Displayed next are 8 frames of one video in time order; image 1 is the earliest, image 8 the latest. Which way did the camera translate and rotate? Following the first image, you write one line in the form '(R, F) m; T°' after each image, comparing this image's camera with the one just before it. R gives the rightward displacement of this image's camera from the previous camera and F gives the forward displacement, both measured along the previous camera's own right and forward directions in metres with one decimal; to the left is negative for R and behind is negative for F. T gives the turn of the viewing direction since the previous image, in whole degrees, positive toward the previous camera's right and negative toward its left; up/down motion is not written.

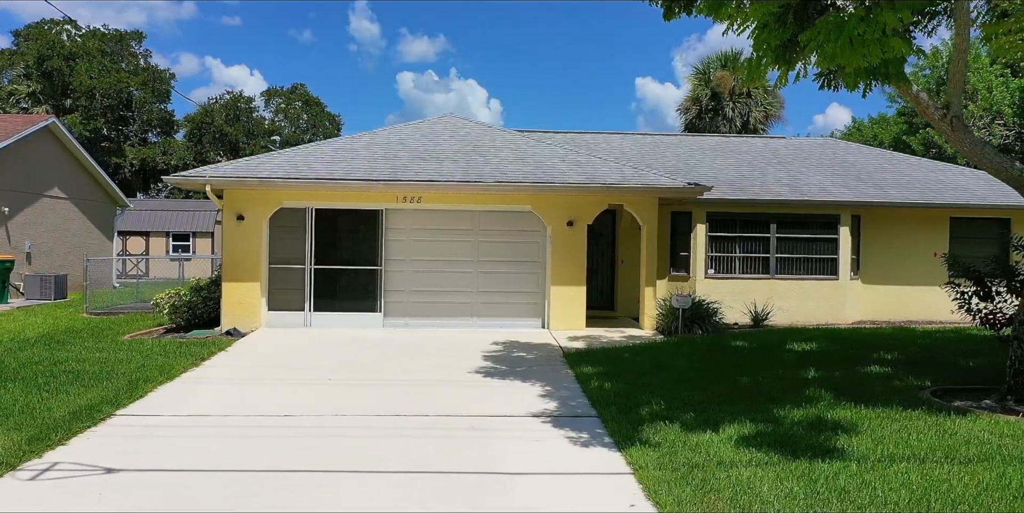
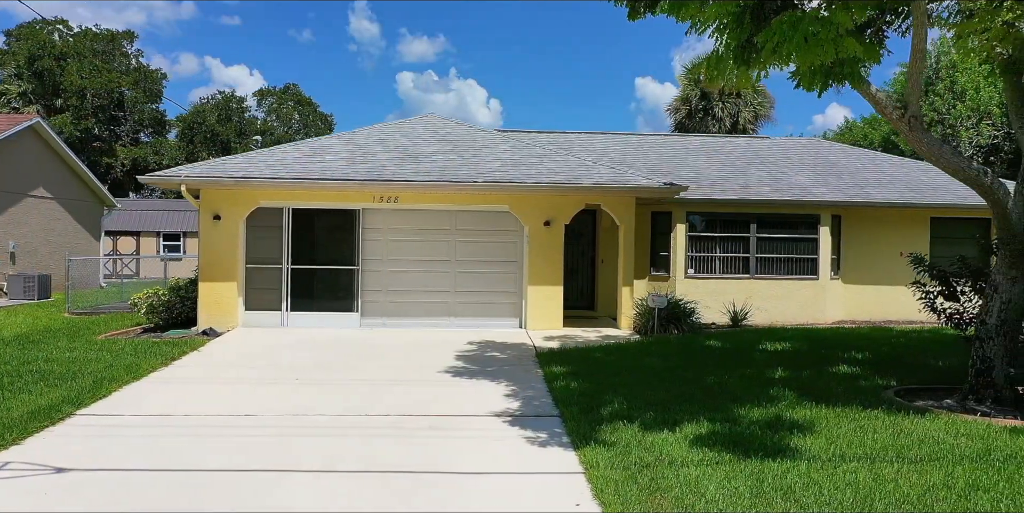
(+0.3, 0.0) m; 0°
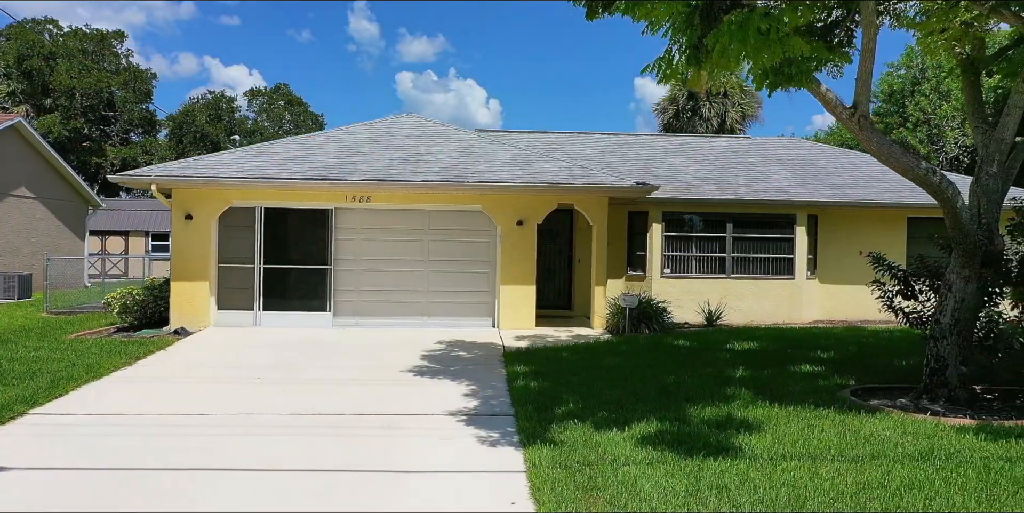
(+0.4, 0.0) m; 0°
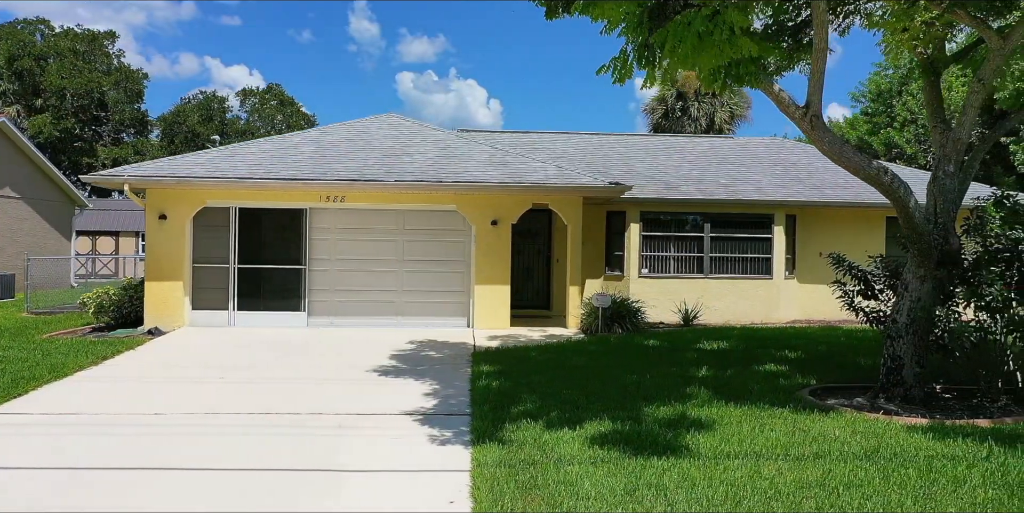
(+0.3, 0.0) m; 0°
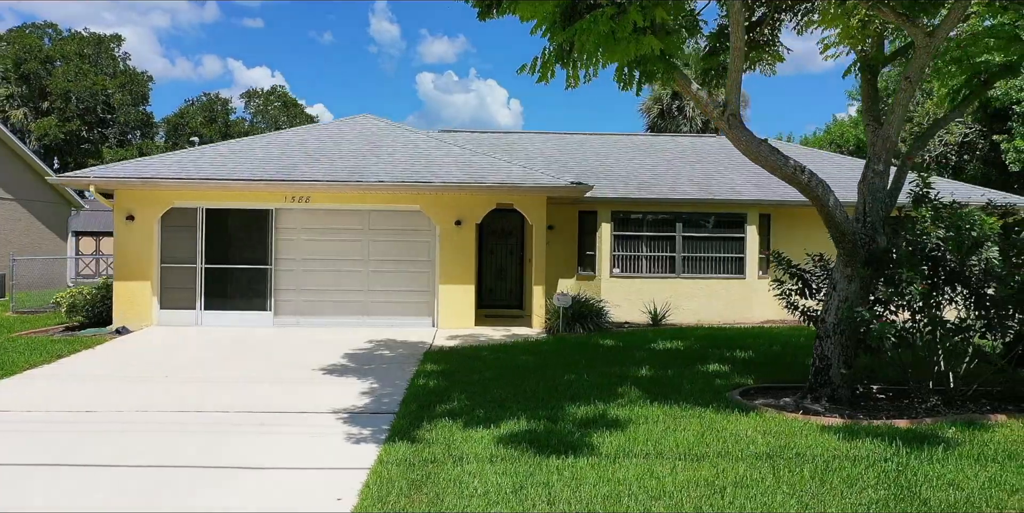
(+0.8, 0.0) m; -1°
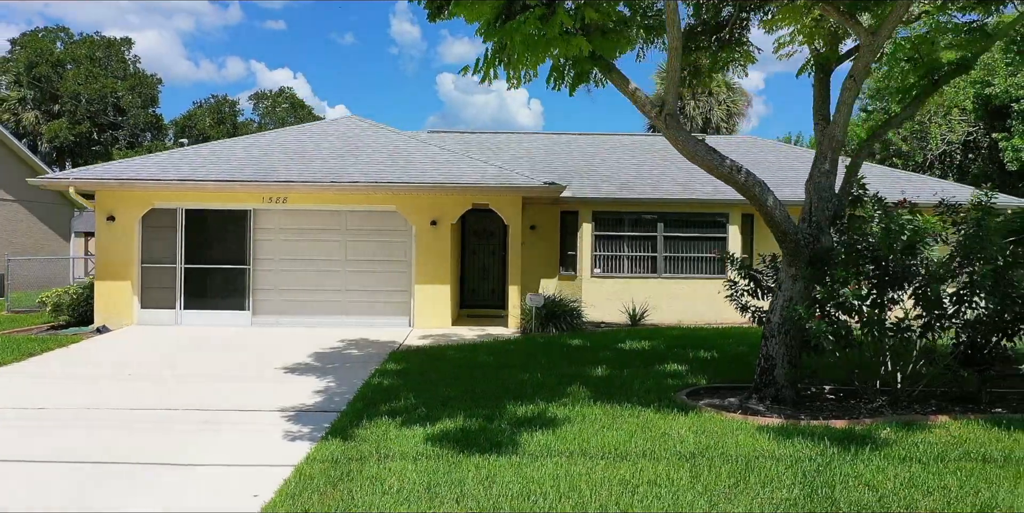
(+0.6, 0.0) m; -1°
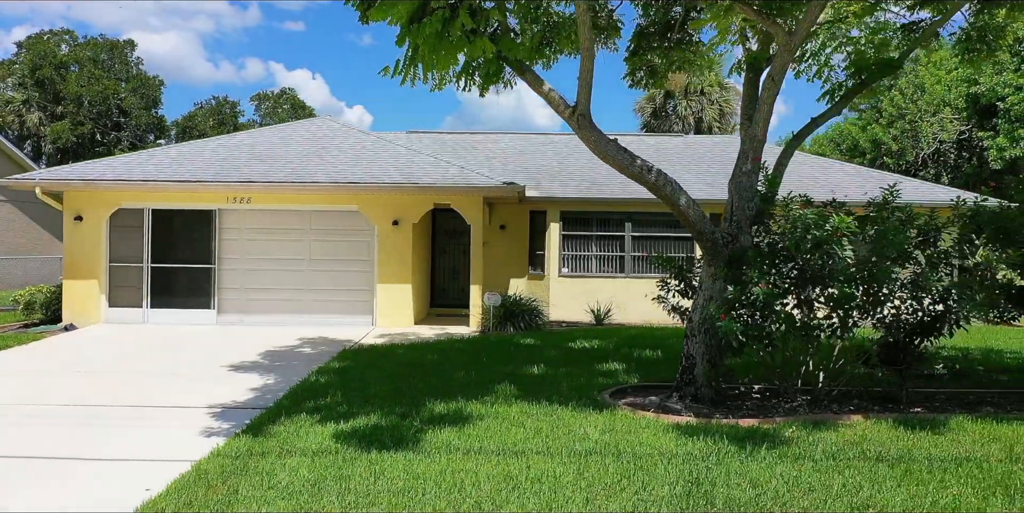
(+0.8, -0.1) m; -1°
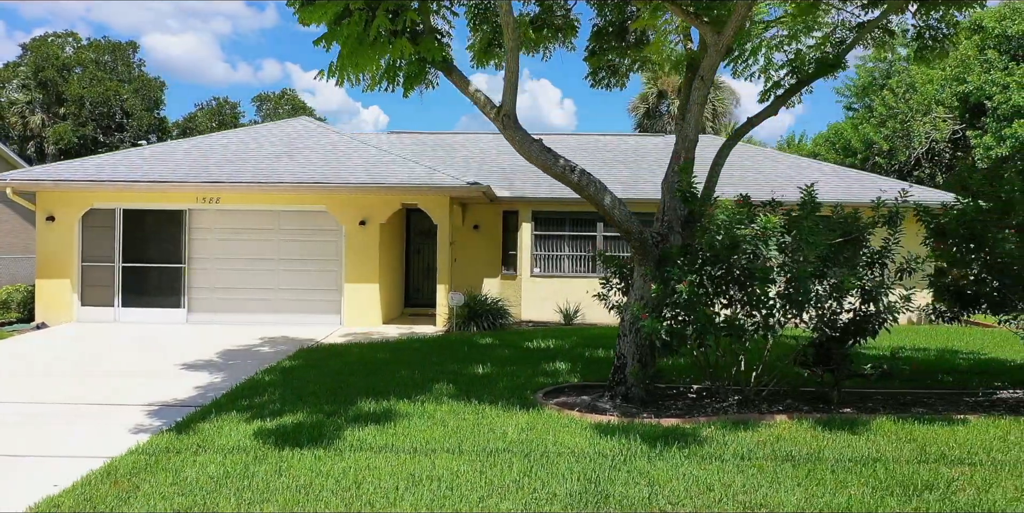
(+0.7, 0.0) m; -1°
